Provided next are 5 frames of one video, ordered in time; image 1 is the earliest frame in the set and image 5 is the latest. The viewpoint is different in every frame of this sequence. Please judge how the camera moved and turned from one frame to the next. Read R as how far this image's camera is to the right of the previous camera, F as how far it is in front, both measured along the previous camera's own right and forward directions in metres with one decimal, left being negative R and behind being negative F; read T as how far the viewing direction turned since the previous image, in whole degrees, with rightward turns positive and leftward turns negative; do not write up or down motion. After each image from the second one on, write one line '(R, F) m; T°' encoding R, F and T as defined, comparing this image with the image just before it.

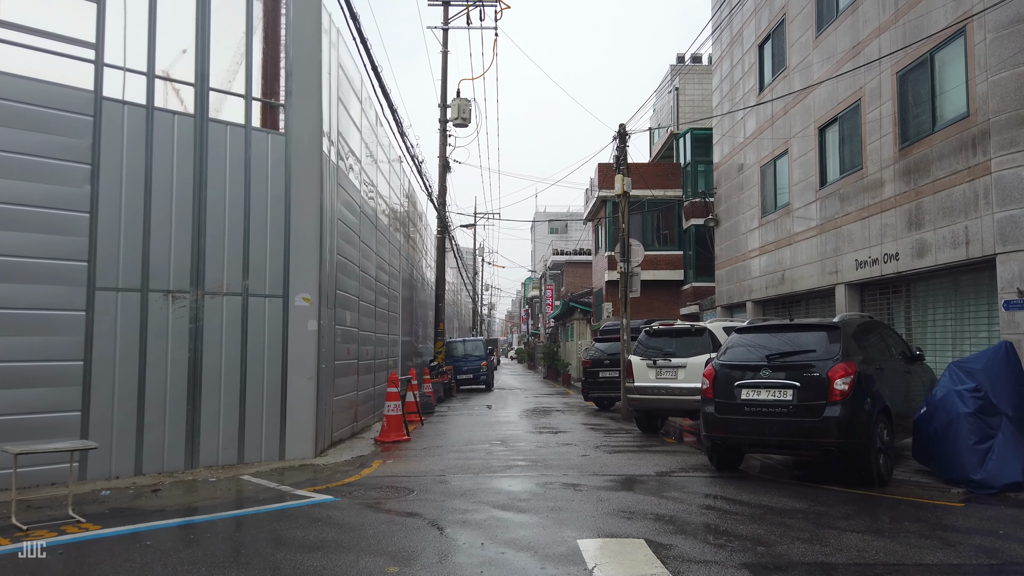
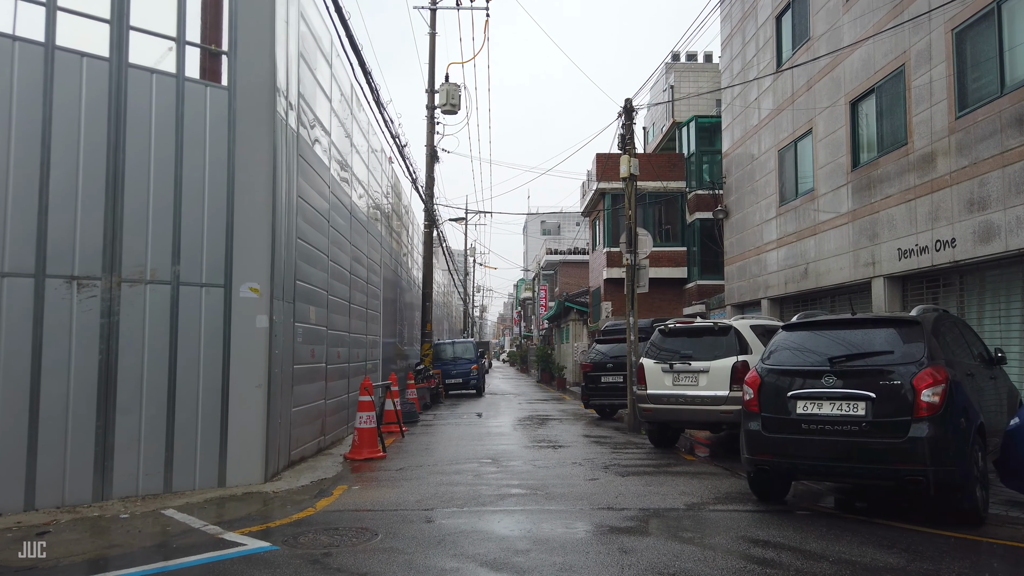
(0.0, +1.7) m; +1°
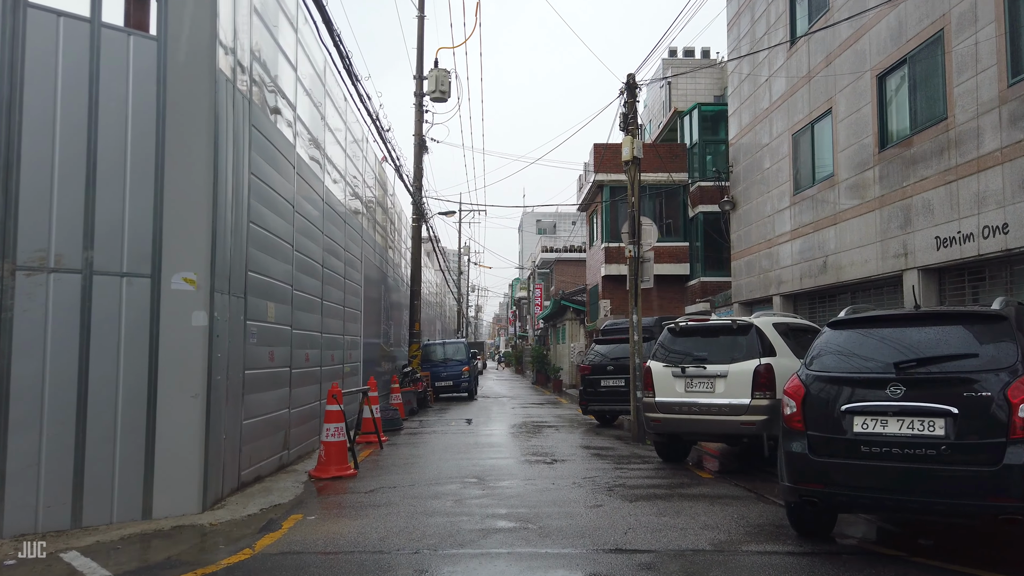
(+0.1, +1.3) m; 0°
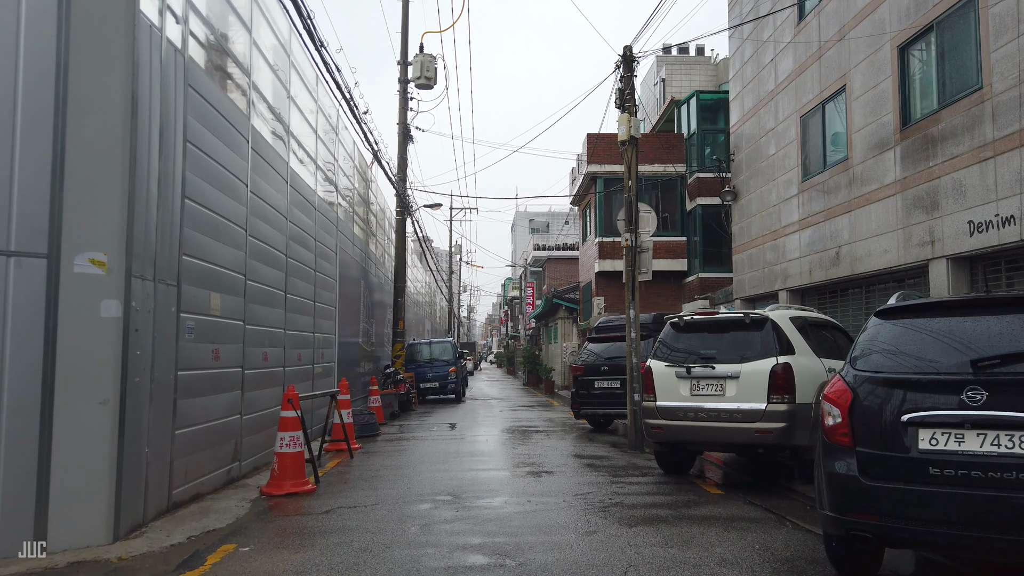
(+0.1, +1.1) m; 0°
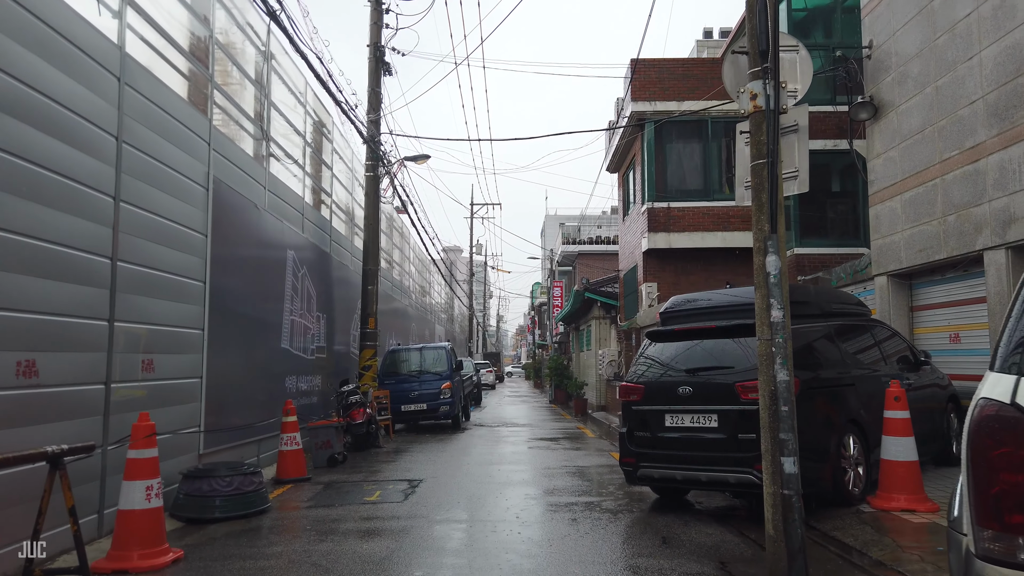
(+0.3, +6.1) m; -2°
